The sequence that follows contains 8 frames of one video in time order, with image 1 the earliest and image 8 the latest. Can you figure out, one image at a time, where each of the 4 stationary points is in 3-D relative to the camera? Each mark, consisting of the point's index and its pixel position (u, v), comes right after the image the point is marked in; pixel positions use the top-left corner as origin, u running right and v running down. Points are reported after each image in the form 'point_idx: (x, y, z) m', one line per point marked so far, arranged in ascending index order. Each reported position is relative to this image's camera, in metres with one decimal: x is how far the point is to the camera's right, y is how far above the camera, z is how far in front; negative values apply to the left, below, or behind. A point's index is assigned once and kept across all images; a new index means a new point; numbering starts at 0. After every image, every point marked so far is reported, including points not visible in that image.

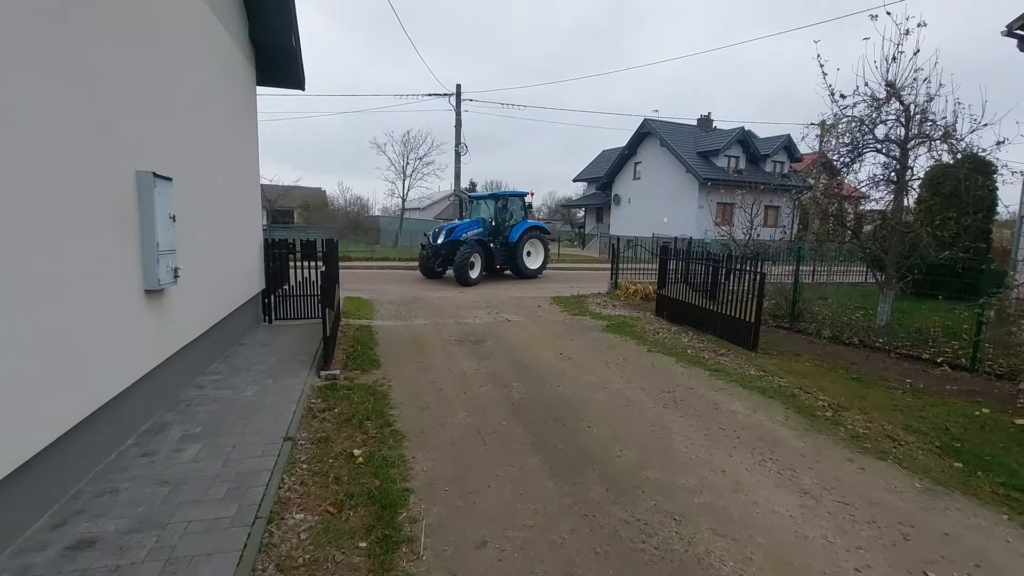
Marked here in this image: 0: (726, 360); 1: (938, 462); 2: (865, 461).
0: (+2.8, -1.0, +6.5) m
1: (+3.3, -1.3, +3.8) m
2: (+2.6, -1.3, +3.6) m
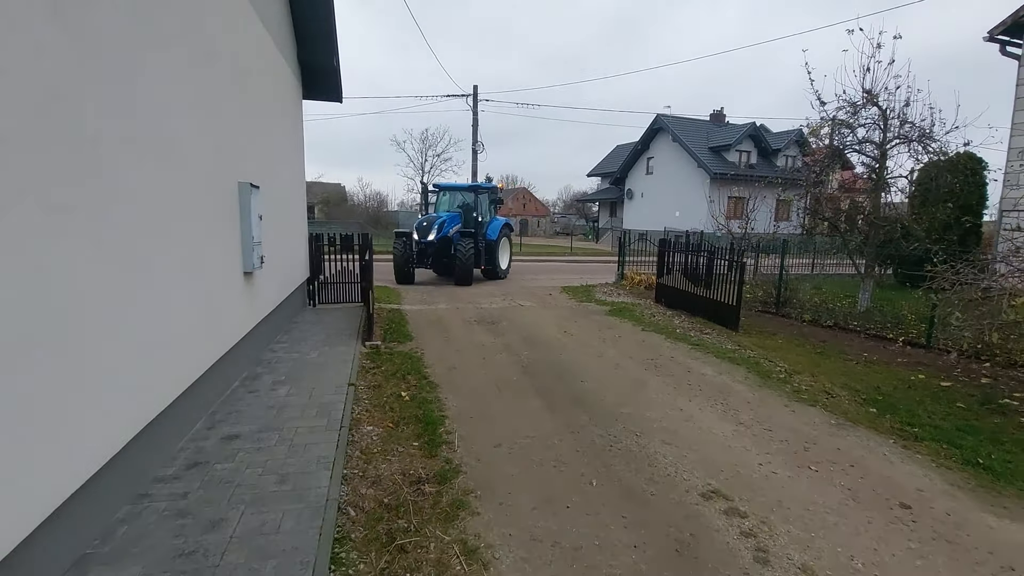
0: (+3.0, -0.8, +7.5) m
1: (+3.3, -1.2, +4.8) m
2: (+2.7, -1.1, +4.7) m
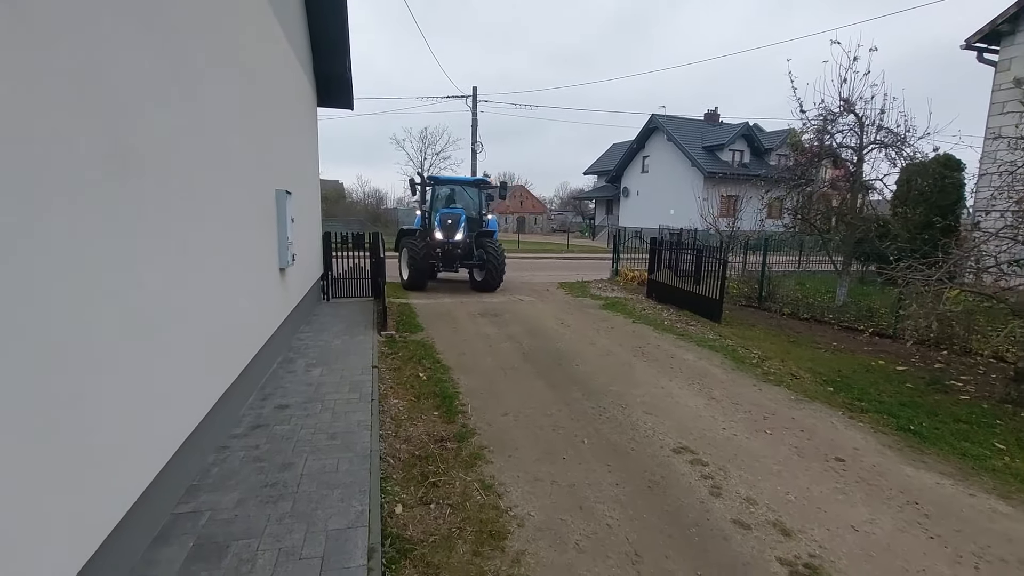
0: (+3.0, -0.7, +8.2) m
1: (+3.4, -1.1, +5.5) m
2: (+2.7, -1.1, +5.4) m
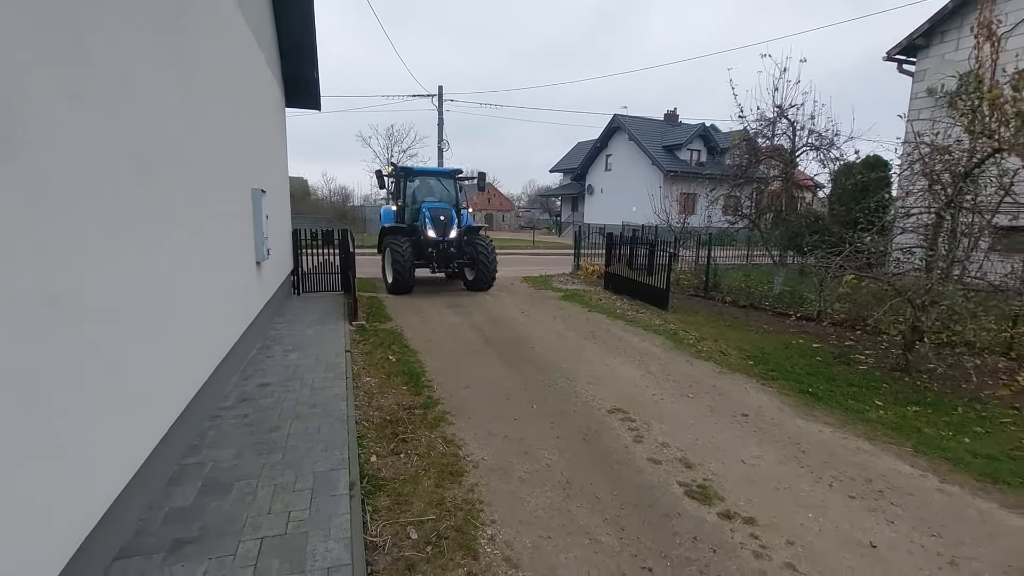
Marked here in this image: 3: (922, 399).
0: (+2.4, -0.5, +9.0) m
1: (+2.9, -0.9, +6.3) m
2: (+2.3, -0.9, +6.1) m
3: (+4.2, -1.1, +5.1) m
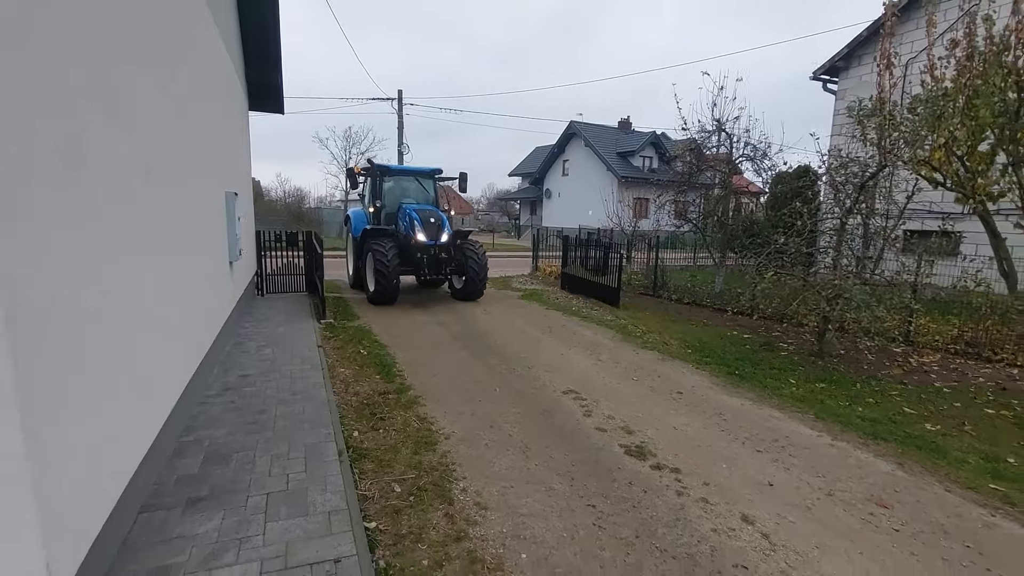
0: (+1.7, -0.5, +9.7) m
1: (+2.4, -0.9, +7.0) m
2: (+1.8, -0.9, +6.8) m
3: (+3.8, -1.1, +5.9) m
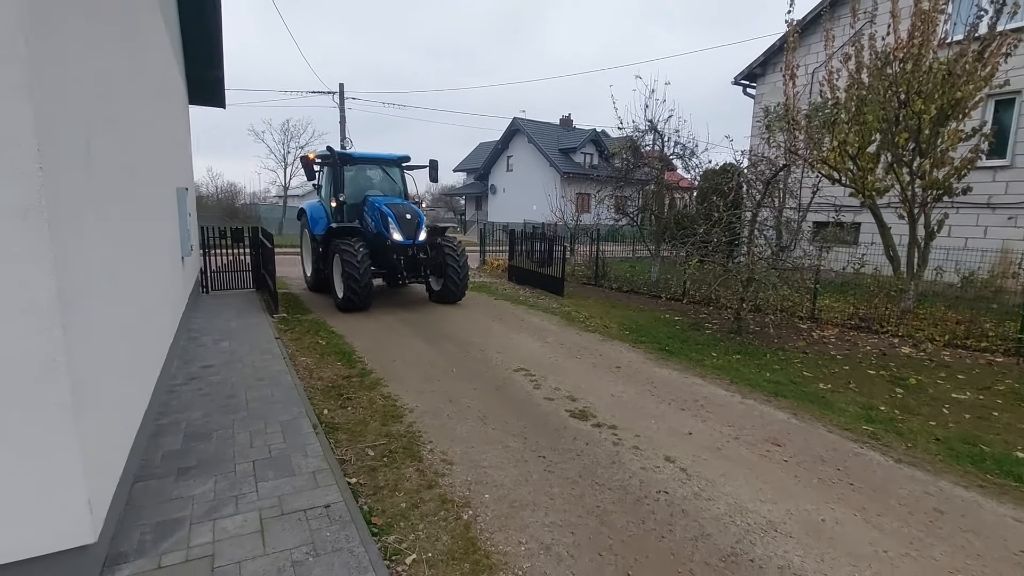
0: (+0.6, -0.3, +10.3) m
1: (+1.7, -0.7, +7.7) m
2: (+1.1, -0.7, +7.4) m
3: (+3.2, -0.9, +6.8) m
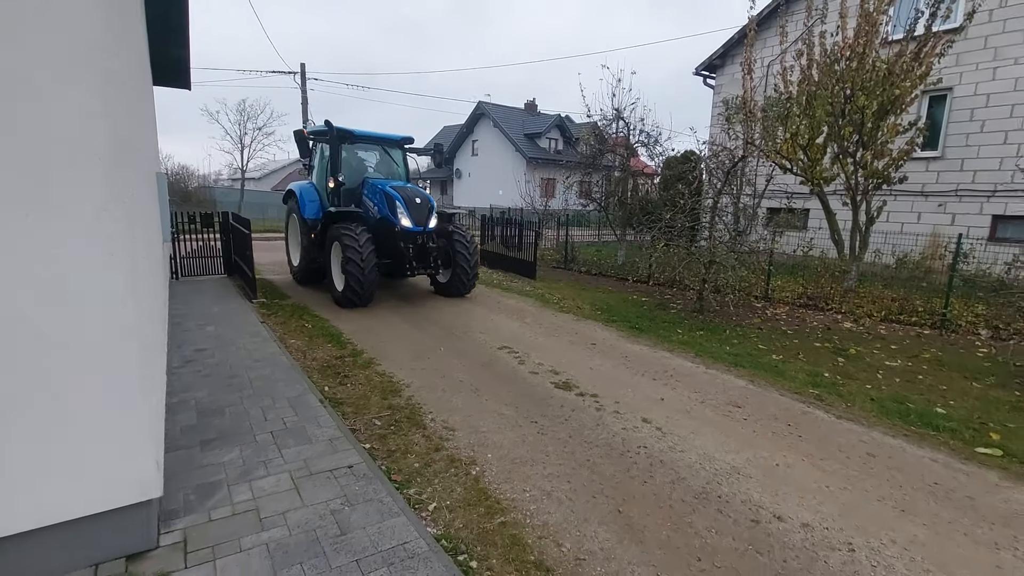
0: (+0.1, +0.1, +10.6) m
1: (+1.3, -0.4, +8.2) m
2: (+0.7, -0.4, +7.8) m
3: (+2.9, -0.6, +7.3) m
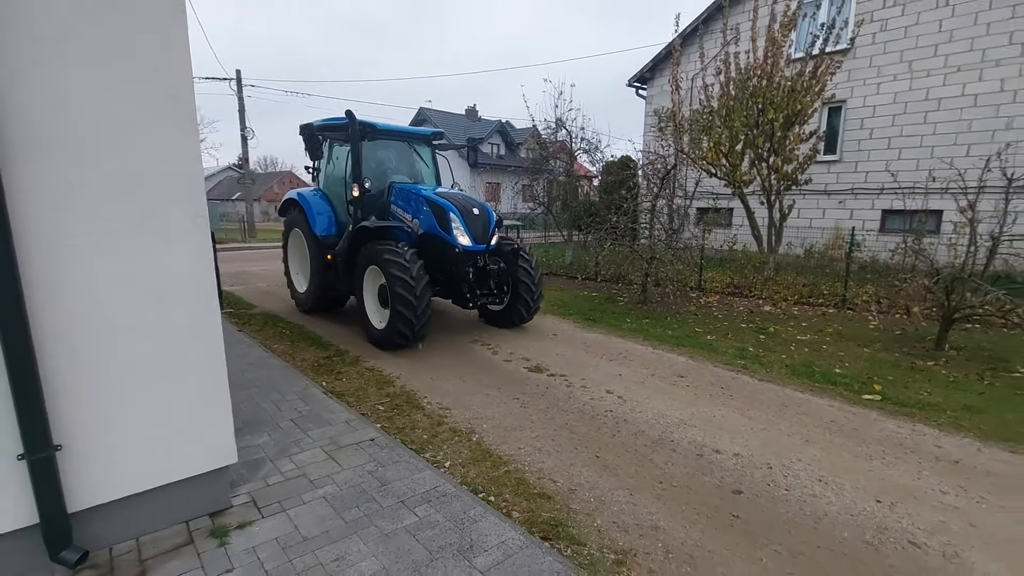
0: (-0.8, +0.1, +11.2) m
1: (+0.7, -0.4, +8.9) m
2: (+0.1, -0.4, +8.5) m
3: (+2.3, -0.5, +8.3) m
